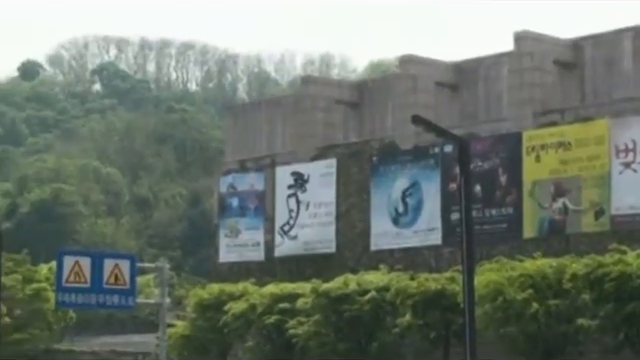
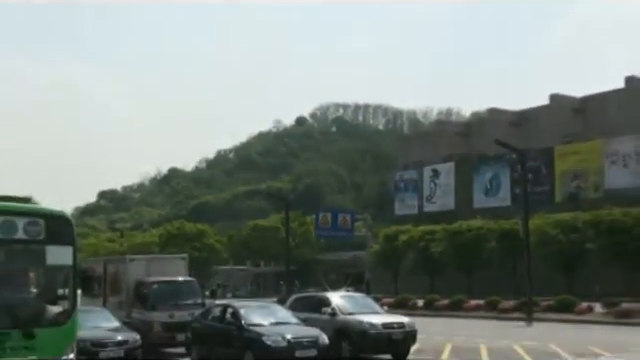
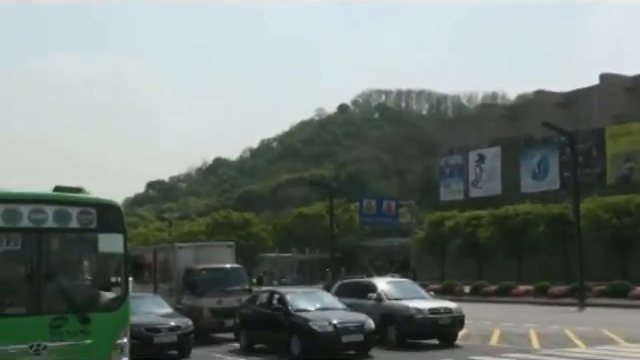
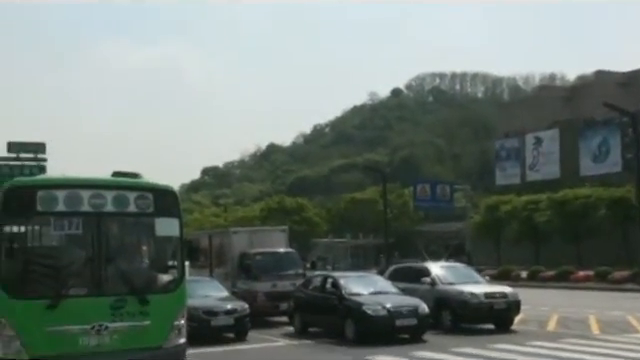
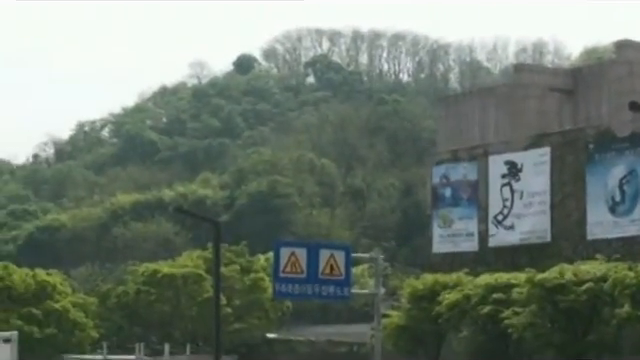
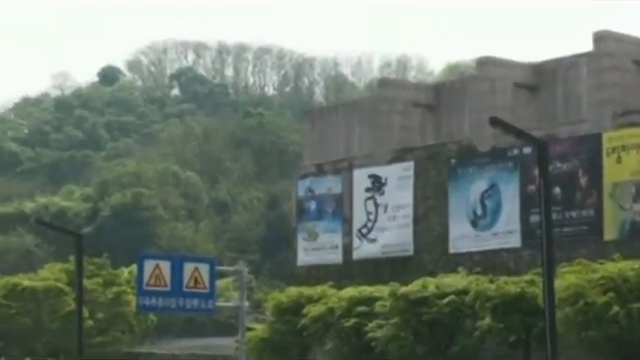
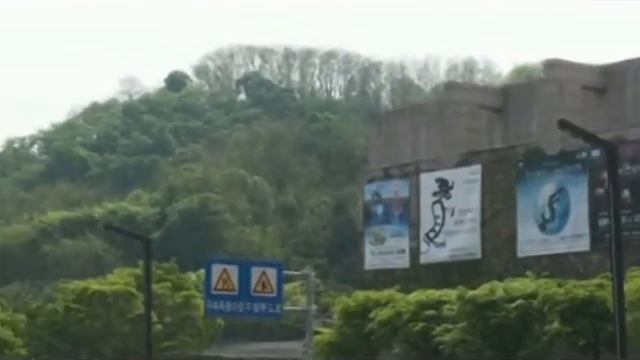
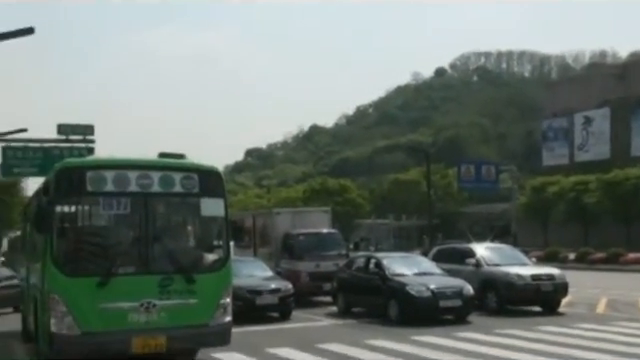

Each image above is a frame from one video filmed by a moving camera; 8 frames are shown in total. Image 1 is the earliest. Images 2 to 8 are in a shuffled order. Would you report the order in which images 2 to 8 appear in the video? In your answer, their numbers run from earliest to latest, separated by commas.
6, 7, 5, 2, 3, 4, 8
